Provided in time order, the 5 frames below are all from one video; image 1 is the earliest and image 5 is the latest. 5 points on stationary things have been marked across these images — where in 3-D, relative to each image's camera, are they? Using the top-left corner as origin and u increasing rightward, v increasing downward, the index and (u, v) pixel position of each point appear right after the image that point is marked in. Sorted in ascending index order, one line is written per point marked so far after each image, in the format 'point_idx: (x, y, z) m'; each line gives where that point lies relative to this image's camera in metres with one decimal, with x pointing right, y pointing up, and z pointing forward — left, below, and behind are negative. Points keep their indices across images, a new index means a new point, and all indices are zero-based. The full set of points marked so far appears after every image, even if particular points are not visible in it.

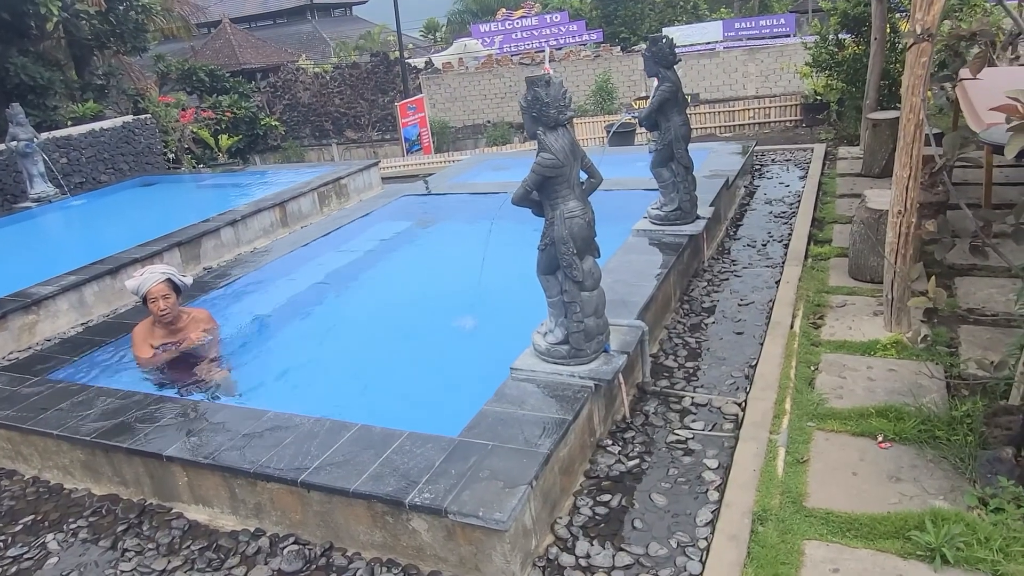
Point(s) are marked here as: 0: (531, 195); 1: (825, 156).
0: (+0.1, +0.5, +3.6) m
1: (+3.8, +1.6, +9.0) m
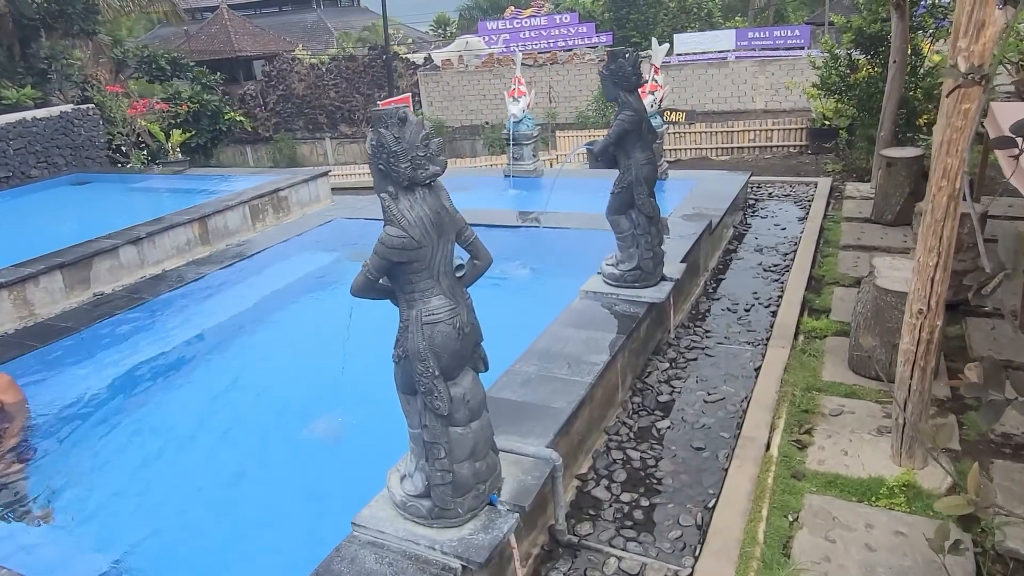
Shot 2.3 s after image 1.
0: (-0.4, 0.0, +2.4) m
1: (+3.4, +1.0, +7.8) m
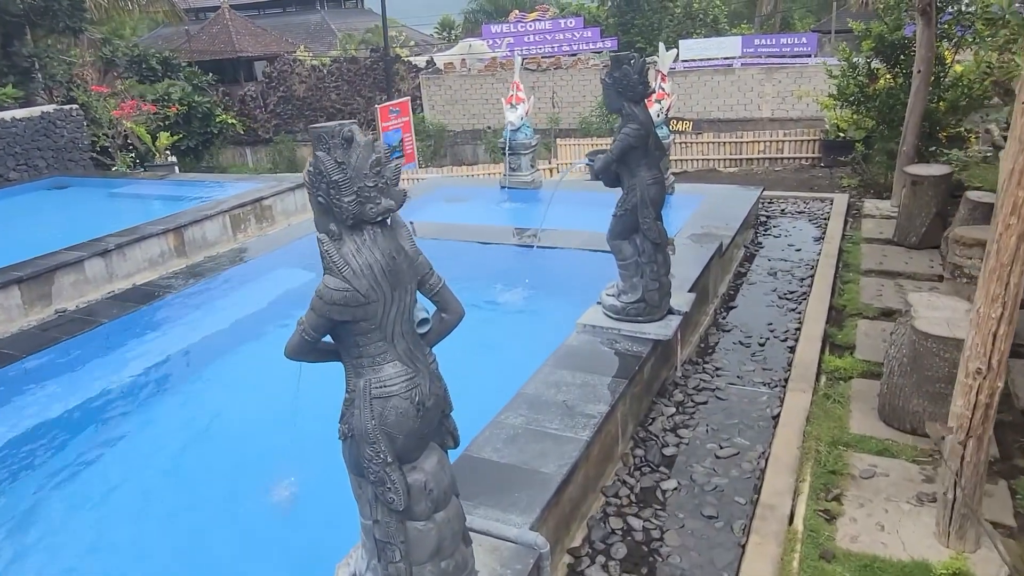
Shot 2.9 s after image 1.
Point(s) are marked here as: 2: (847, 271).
0: (-0.5, -0.1, +1.9) m
1: (+3.3, +0.8, +7.3) m
2: (+2.6, +0.1, +5.8) m
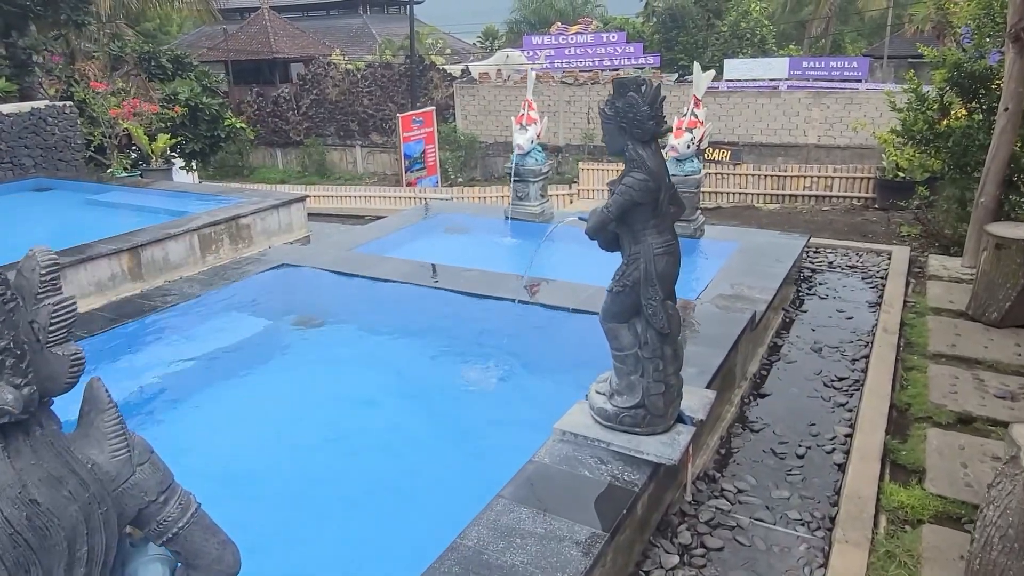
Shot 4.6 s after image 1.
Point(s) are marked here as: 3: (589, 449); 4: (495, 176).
0: (-0.8, -0.5, +1.0) m
1: (+3.3, +0.2, +6.2) m
2: (+2.5, -0.4, +4.6) m
3: (+0.3, -0.7, +3.1) m
4: (-0.5, +2.5, +16.4) m
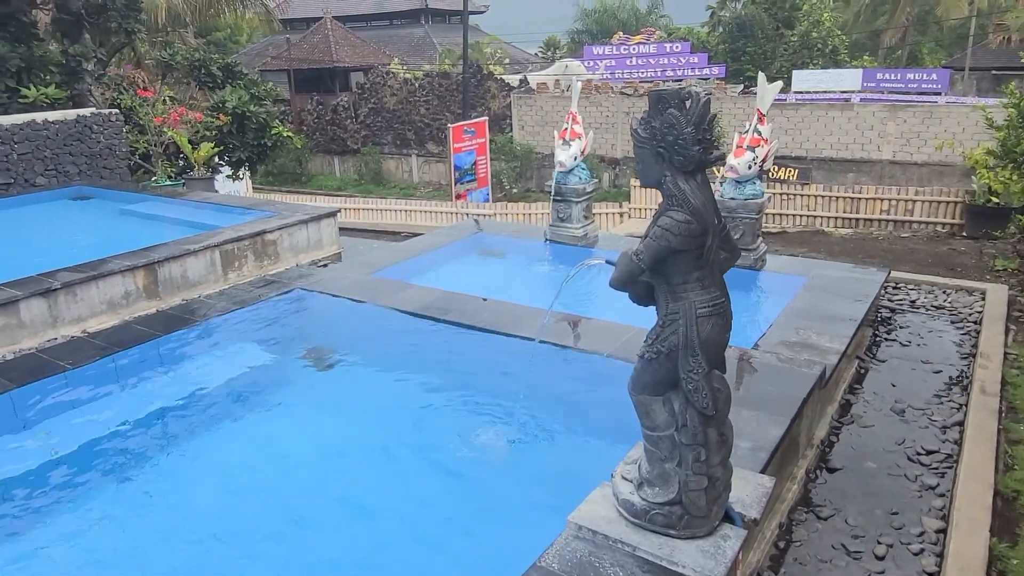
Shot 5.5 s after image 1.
0: (-0.9, -0.6, +0.4) m
1: (+3.6, -0.2, +5.3) m
2: (+2.6, -0.7, +3.9) m
3: (+0.3, -0.9, +2.5) m
4: (+0.6, +2.1, +15.8) m
